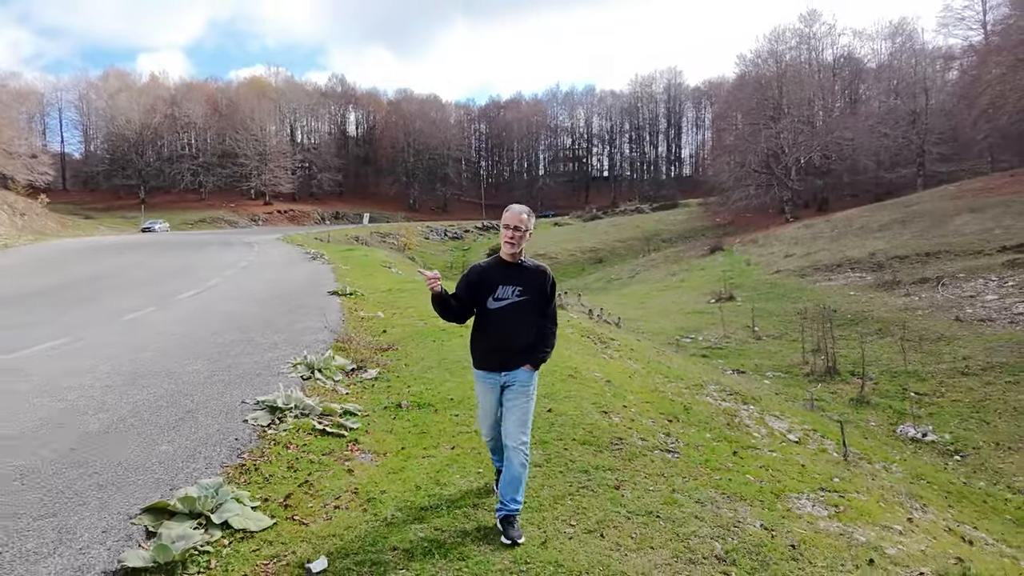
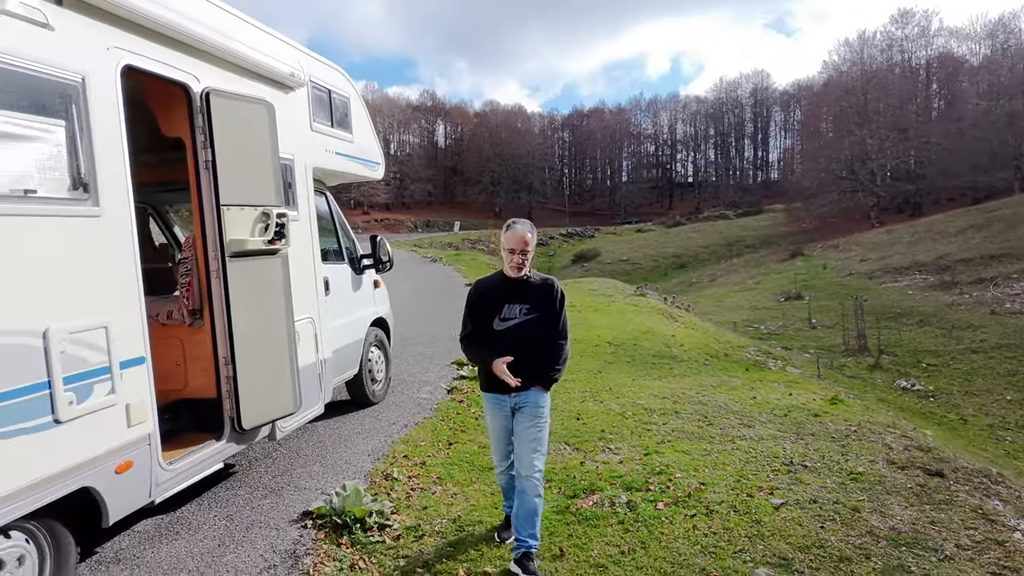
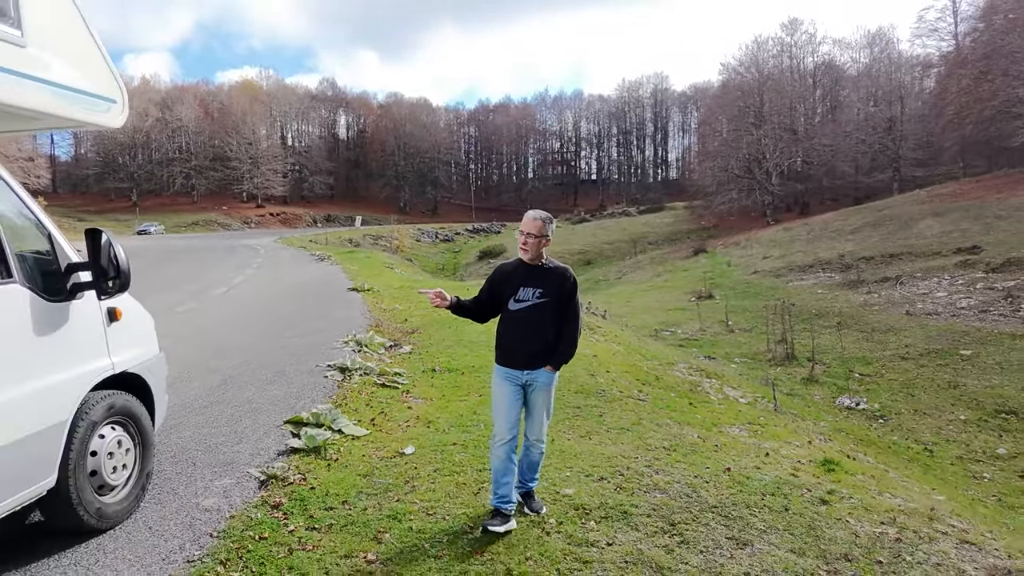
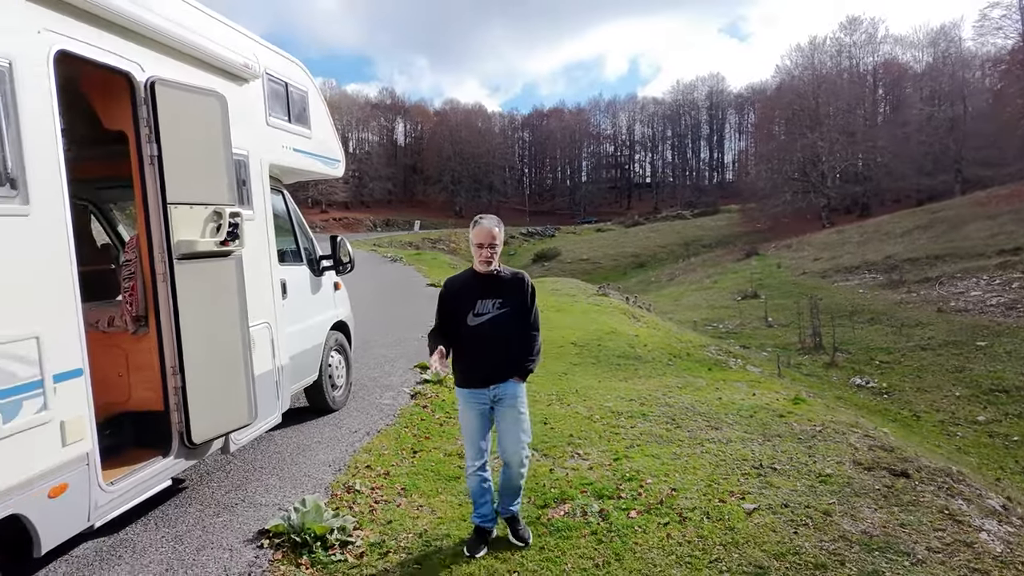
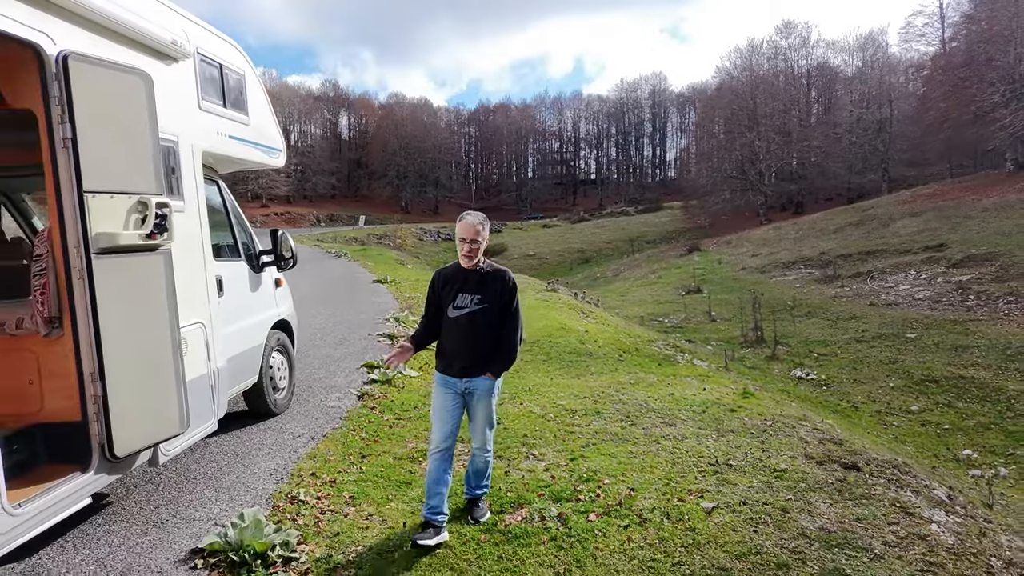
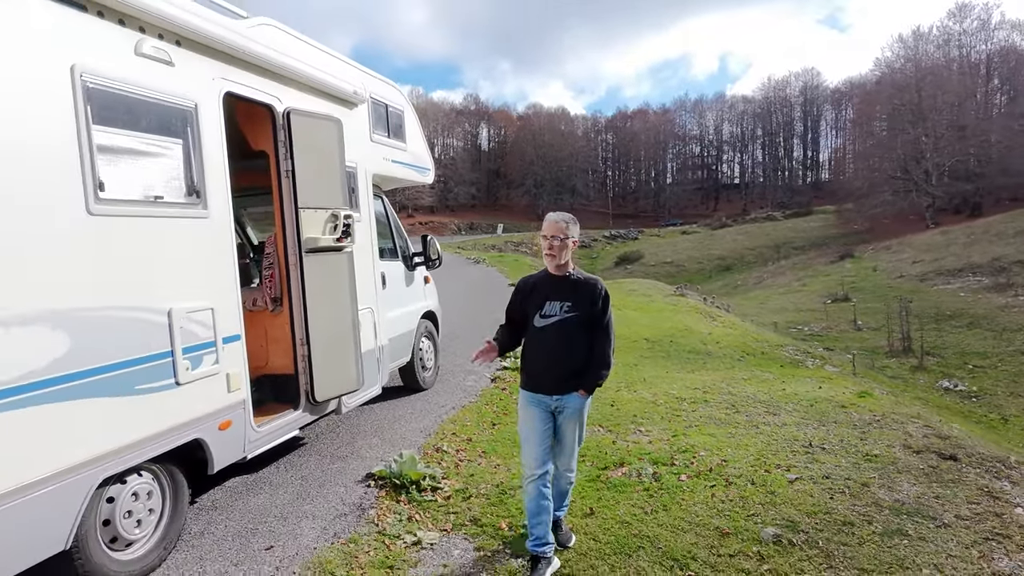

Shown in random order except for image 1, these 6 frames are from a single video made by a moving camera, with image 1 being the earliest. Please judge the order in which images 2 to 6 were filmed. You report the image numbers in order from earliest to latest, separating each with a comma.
3, 5, 4, 2, 6
